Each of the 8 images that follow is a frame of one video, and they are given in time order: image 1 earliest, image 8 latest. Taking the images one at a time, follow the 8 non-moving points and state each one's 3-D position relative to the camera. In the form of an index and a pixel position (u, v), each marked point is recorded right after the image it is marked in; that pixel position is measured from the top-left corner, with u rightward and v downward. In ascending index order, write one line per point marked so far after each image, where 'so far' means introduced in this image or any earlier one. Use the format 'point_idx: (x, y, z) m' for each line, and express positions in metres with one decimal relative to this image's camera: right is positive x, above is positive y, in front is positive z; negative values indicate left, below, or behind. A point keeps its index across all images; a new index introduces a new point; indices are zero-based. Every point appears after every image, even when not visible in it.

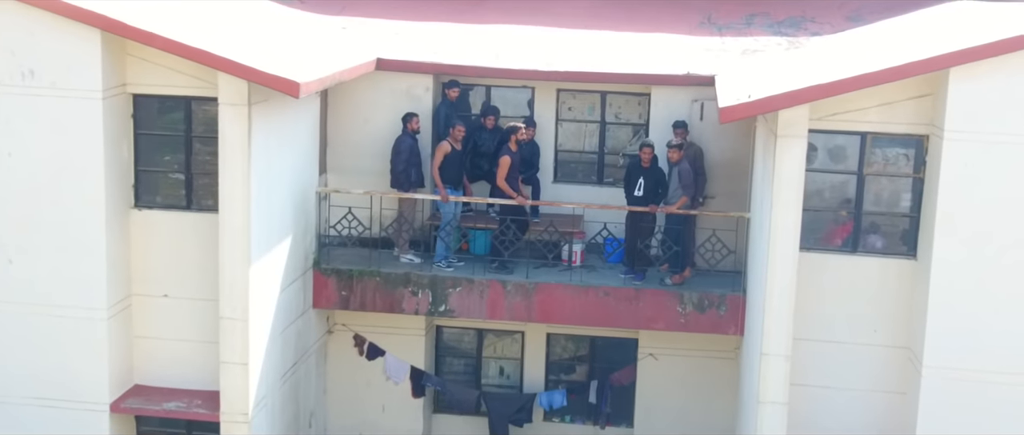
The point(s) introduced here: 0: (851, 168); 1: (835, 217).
0: (+3.3, +0.5, +10.0) m
1: (+3.2, 0.0, +10.2) m
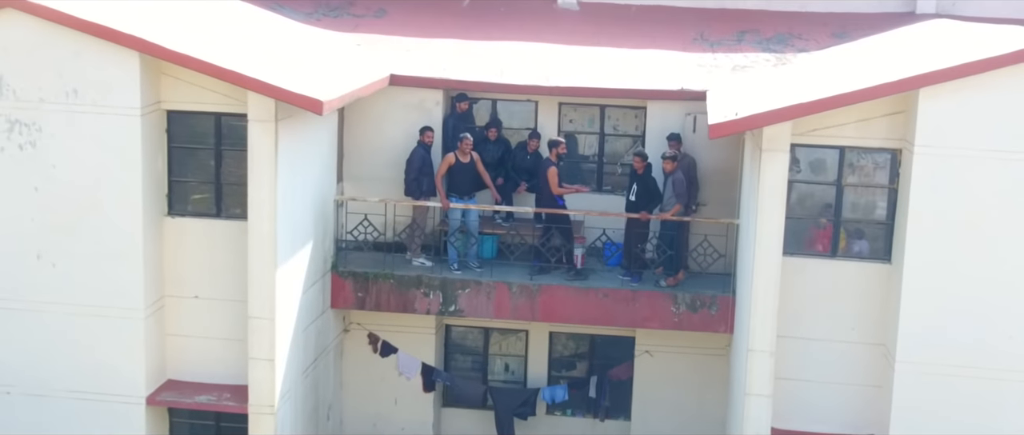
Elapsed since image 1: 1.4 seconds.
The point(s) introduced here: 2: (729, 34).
0: (+3.3, +0.4, +10.9) m
1: (+3.2, -0.1, +11.0) m
2: (+3.1, +2.6, +14.7) m
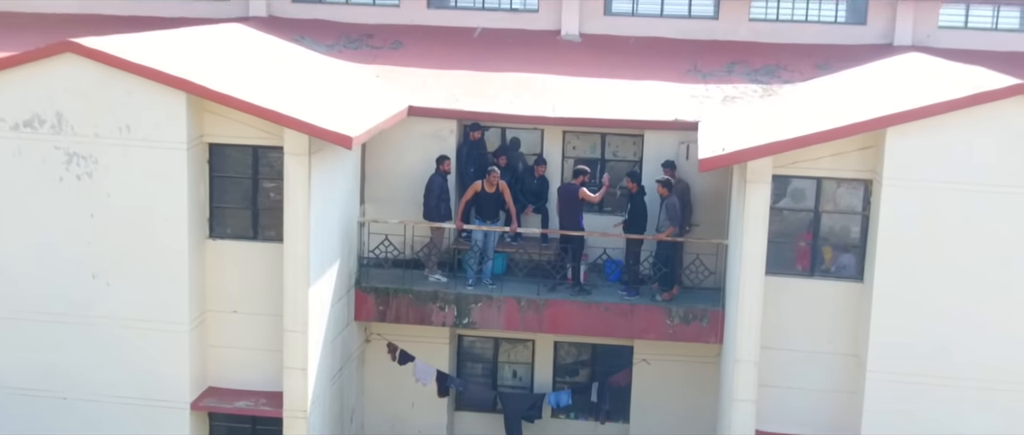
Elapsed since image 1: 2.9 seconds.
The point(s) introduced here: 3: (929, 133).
0: (+3.4, +0.1, +12.0) m
1: (+3.3, -0.4, +12.2) m
2: (+3.2, +2.3, +15.9) m
3: (+4.5, +0.9, +11.2) m
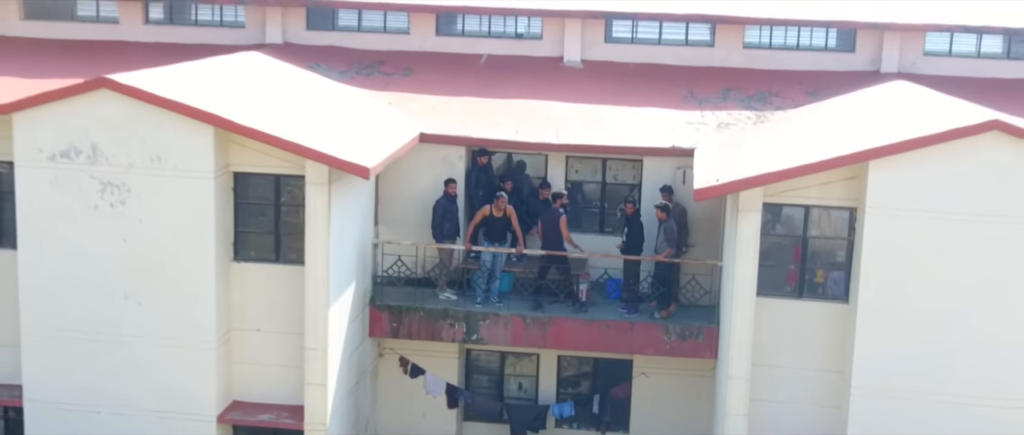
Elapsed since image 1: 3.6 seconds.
0: (+3.5, -0.2, +12.8) m
1: (+3.4, -0.7, +13.0) m
2: (+3.3, +2.0, +16.7) m
3: (+4.6, +0.6, +12.0) m
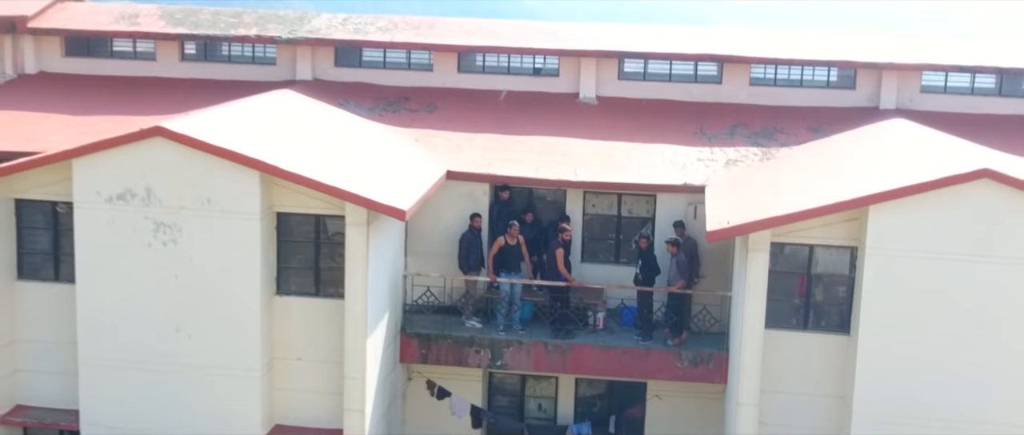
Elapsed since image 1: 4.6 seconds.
0: (+3.9, -0.7, +13.8) m
1: (+3.8, -1.2, +14.0) m
2: (+3.6, +1.5, +17.6) m
3: (+4.9, +0.1, +12.9) m
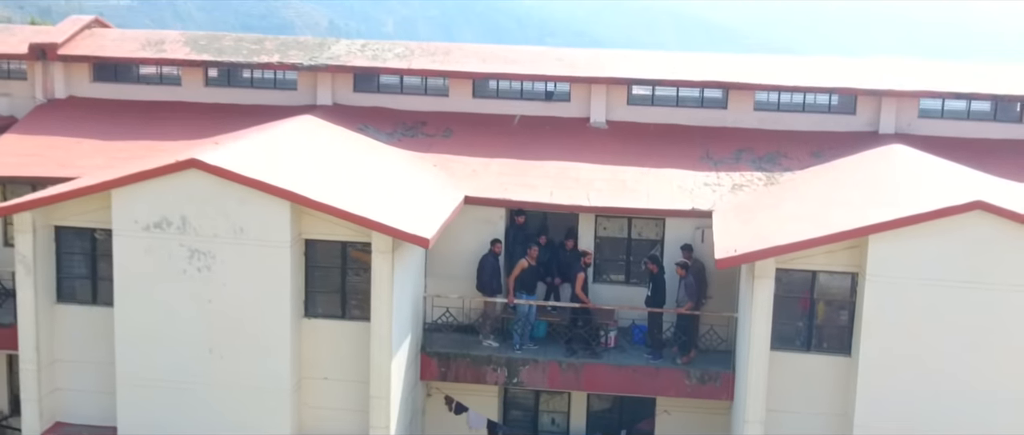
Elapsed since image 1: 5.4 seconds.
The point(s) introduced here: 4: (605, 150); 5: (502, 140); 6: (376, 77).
0: (+4.1, -1.1, +14.5) m
1: (+4.0, -1.5, +14.7) m
2: (+3.8, +1.2, +18.4) m
3: (+5.2, -0.3, +13.6) m
4: (+1.7, +1.2, +18.5) m
5: (-0.2, +1.4, +18.8) m
6: (-2.6, +2.7, +19.9) m
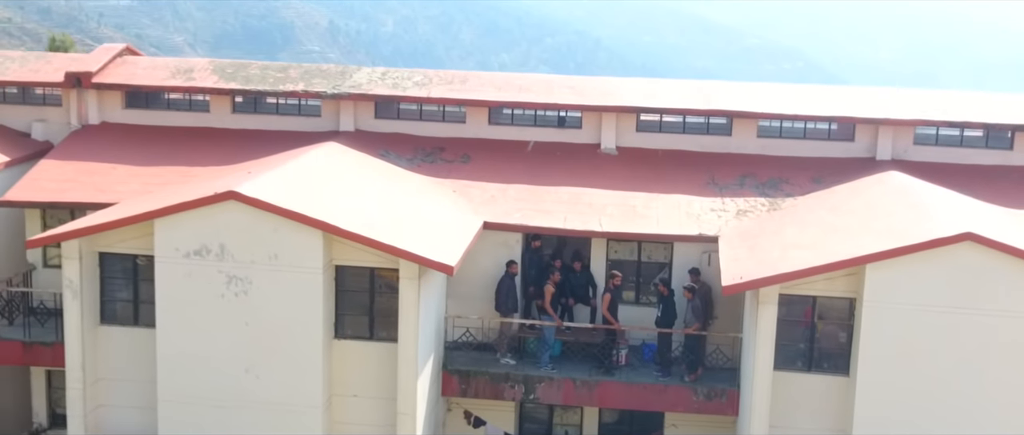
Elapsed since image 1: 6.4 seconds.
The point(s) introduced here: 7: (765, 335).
0: (+4.4, -1.5, +15.5) m
1: (+4.3, -2.0, +15.6) m
2: (+4.1, +0.7, +19.3) m
3: (+5.4, -0.7, +14.6) m
4: (+1.9, +0.8, +19.4) m
5: (+0.1, +1.0, +19.7) m
6: (-2.3, +2.3, +20.9) m
7: (+3.7, -1.7, +15.1) m
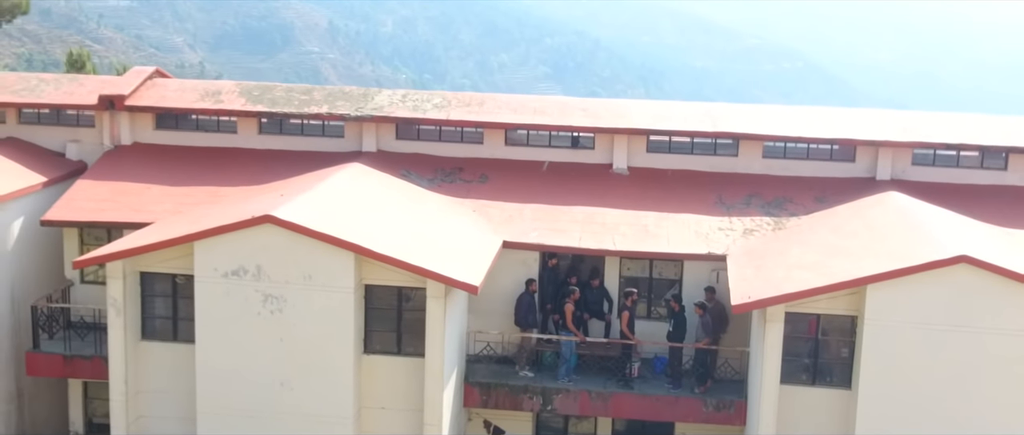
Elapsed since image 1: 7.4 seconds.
0: (+4.7, -1.8, +16.4) m
1: (+4.6, -2.3, +16.5) m
2: (+4.4, +0.4, +20.2) m
3: (+5.8, -1.0, +15.5) m
4: (+2.3, +0.4, +20.3) m
5: (+0.4, +0.6, +20.6) m
6: (-2.0, +1.9, +21.8) m
7: (+4.0, -2.1, +16.0) m
